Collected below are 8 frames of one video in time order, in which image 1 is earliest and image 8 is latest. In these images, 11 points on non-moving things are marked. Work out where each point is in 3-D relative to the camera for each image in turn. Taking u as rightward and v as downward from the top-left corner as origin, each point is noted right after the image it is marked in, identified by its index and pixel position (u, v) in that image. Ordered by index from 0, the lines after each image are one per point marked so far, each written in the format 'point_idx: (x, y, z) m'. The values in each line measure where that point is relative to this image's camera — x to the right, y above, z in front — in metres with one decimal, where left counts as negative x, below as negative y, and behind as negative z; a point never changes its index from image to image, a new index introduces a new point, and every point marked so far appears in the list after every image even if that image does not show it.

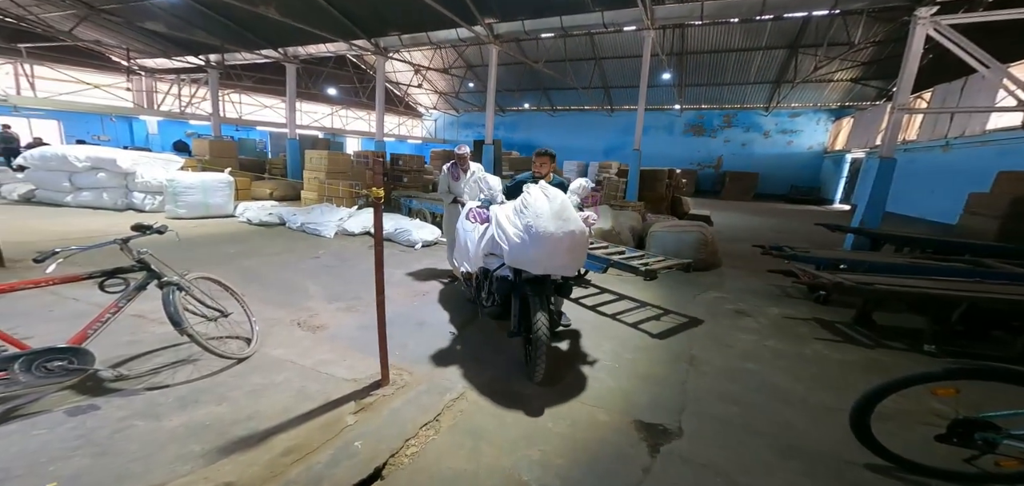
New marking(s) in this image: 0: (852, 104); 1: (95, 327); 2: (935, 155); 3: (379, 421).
0: (+11.1, +4.5, +11.5) m
1: (-1.9, -0.4, +1.7) m
2: (+8.0, +1.7, +6.9) m
3: (-0.7, -0.9, +1.8) m
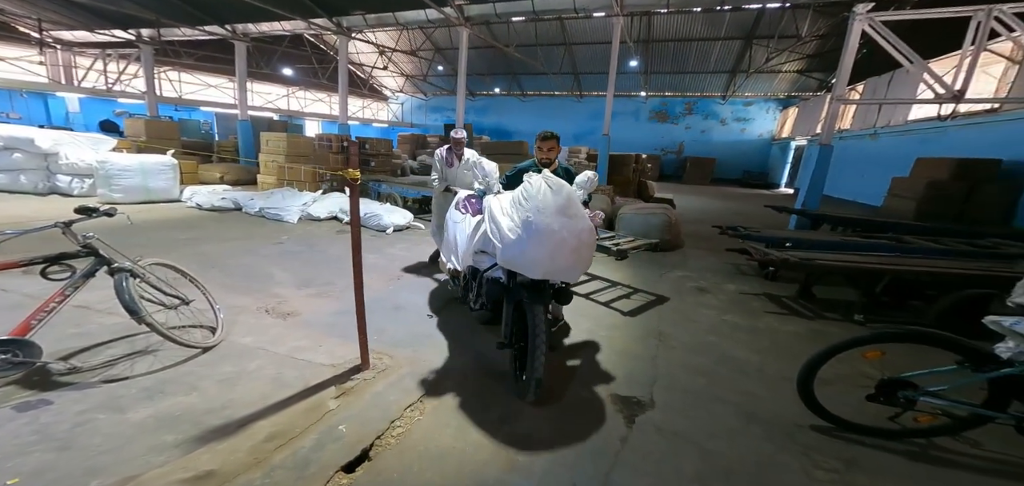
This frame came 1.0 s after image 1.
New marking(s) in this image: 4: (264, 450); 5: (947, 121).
0: (+10.0, +5.1, +12.3) m
1: (-1.9, -0.3, +1.6) m
2: (+7.4, +2.1, +7.5) m
3: (-0.7, -0.8, +1.8) m
4: (-1.0, -0.8, +1.5) m
5: (+6.4, +1.8, +5.3) m
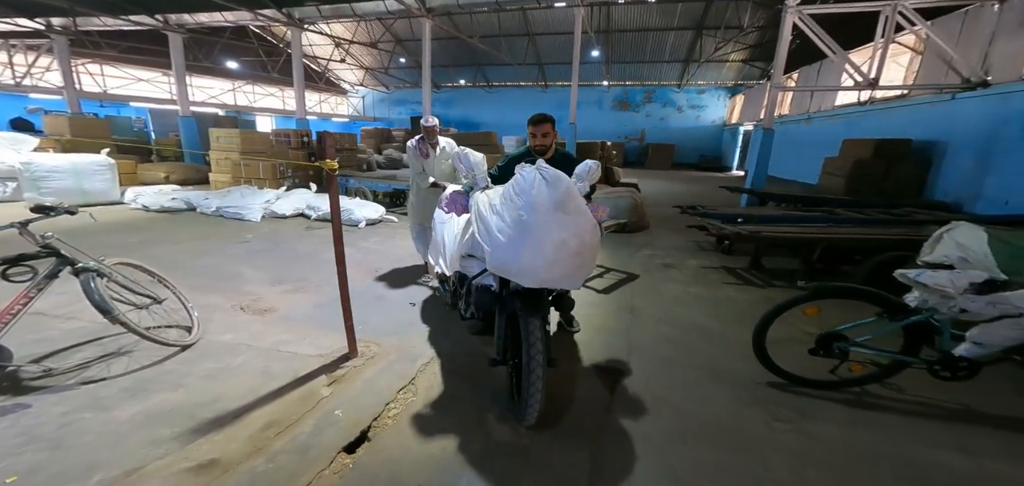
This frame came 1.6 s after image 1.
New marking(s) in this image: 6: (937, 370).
0: (+8.7, +5.8, +13.1) m
1: (-2.0, -0.3, +1.5) m
2: (+6.6, +2.6, +8.2) m
3: (-0.8, -0.7, +1.8) m
4: (-1.0, -0.8, +1.5) m
5: (+5.9, +2.2, +5.9) m
6: (+1.6, -0.6, +1.4) m
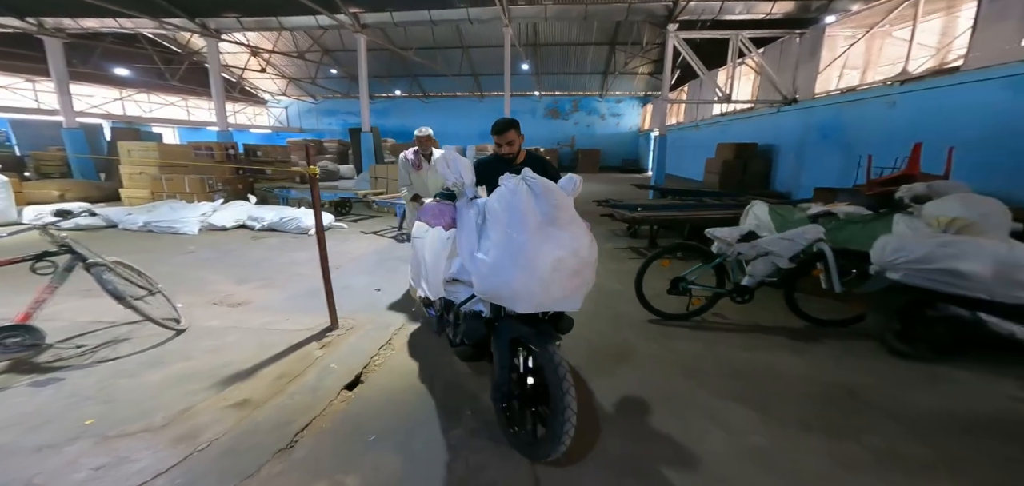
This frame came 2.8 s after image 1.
0: (+5.8, +6.2, +15.2) m
1: (-2.2, -0.3, +1.7) m
2: (+4.9, +3.0, +9.9) m
3: (-1.0, -0.7, +2.2) m
4: (-1.2, -0.7, +1.9) m
5: (+4.6, +2.6, +7.6) m
6: (+1.4, -0.4, +2.3) m
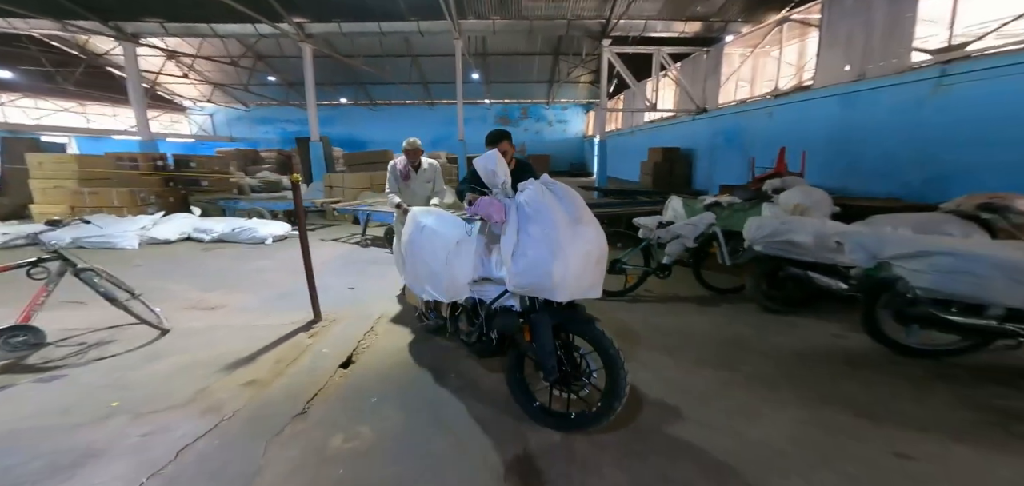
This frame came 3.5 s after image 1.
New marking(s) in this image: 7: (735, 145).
0: (+3.4, +6.2, +16.3) m
1: (-2.3, -0.3, +1.8) m
2: (+3.3, +3.1, +11.0) m
3: (-1.2, -0.6, +2.5) m
4: (-1.3, -0.7, +2.1) m
5: (+3.4, +2.8, +8.6) m
6: (+1.1, -0.2, +2.9) m
7: (+3.5, +1.6, +5.8) m
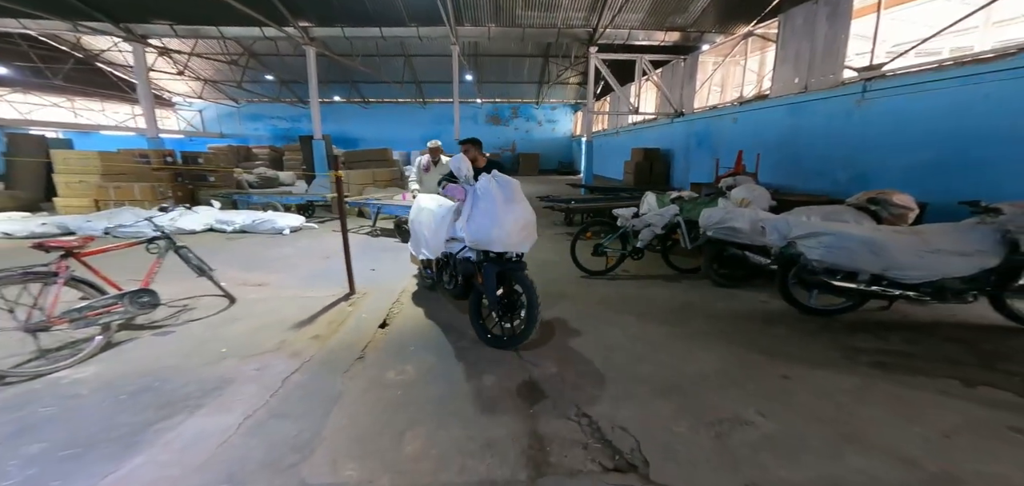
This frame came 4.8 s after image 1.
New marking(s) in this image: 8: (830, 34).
0: (+2.9, +6.5, +17.0) m
1: (-2.2, -0.2, +2.3) m
2: (+3.1, +3.3, +11.6) m
3: (-1.2, -0.5, +3.0) m
4: (-1.3, -0.6, +2.6) m
5: (+3.2, +3.0, +9.3) m
6: (+1.1, -0.1, +3.5) m
7: (+3.4, +1.7, +6.5) m
8: (+3.6, +2.3, +4.1) m
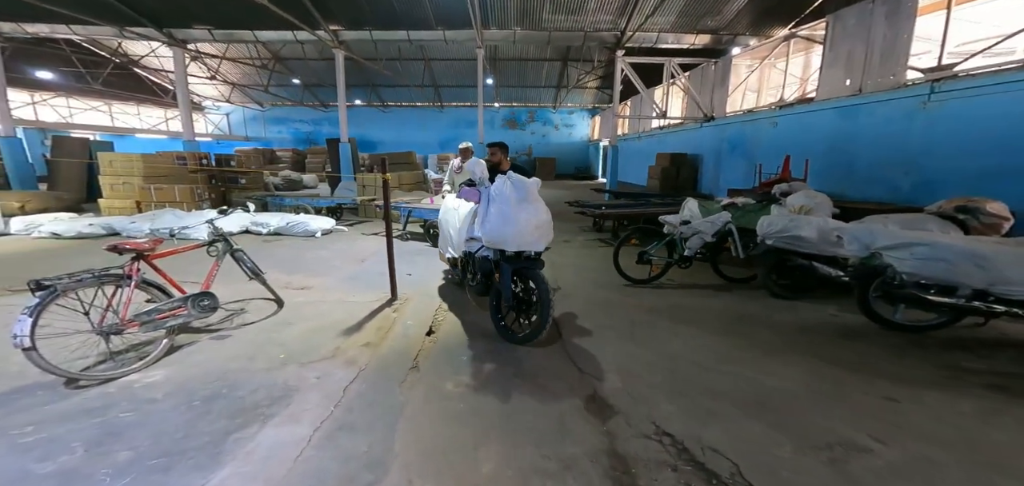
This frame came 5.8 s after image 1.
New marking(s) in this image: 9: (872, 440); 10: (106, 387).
0: (+3.8, +6.3, +16.9) m
1: (-1.9, -0.2, +2.3) m
2: (+3.8, +3.1, +11.5) m
3: (-0.8, -0.6, +3.0) m
4: (-0.9, -0.6, +2.6) m
5: (+3.9, +2.8, +9.1) m
6: (+1.5, -0.2, +3.4) m
7: (+3.9, +1.6, +6.3) m
8: (+4.0, +2.2, +3.9) m
9: (+1.4, -0.8, +1.5) m
10: (-2.0, -0.7, +1.8) m
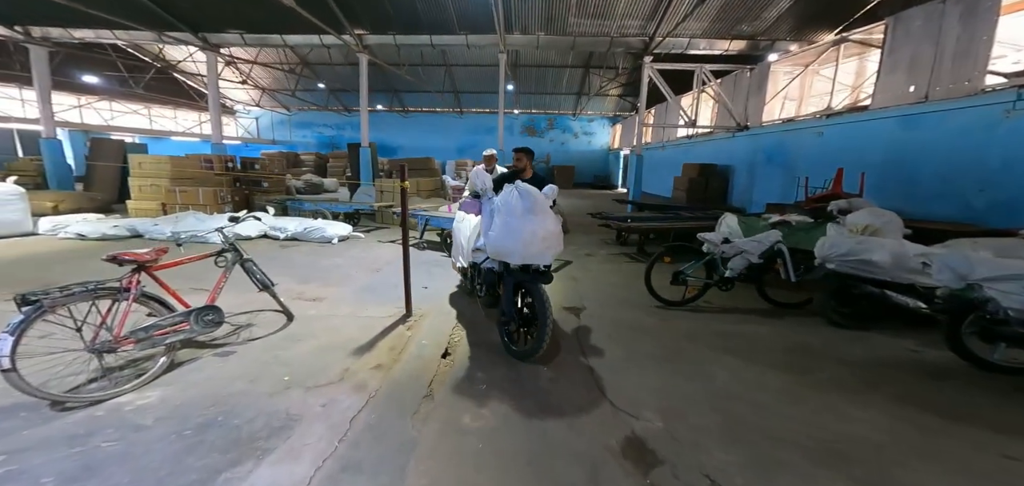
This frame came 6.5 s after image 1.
0: (+4.8, +5.8, +16.6) m
1: (-1.7, -0.3, +2.1) m
2: (+4.4, +2.7, +11.1) m
3: (-0.6, -0.7, +2.8) m
4: (-0.8, -0.7, +2.4) m
5: (+4.4, +2.5, +8.7) m
6: (+1.7, -0.3, +3.1) m
7: (+4.3, +1.3, +5.9) m
8: (+4.3, +2.0, +3.6) m
9: (+1.5, -0.9, +1.2) m
10: (-1.8, -0.7, +1.6) m
